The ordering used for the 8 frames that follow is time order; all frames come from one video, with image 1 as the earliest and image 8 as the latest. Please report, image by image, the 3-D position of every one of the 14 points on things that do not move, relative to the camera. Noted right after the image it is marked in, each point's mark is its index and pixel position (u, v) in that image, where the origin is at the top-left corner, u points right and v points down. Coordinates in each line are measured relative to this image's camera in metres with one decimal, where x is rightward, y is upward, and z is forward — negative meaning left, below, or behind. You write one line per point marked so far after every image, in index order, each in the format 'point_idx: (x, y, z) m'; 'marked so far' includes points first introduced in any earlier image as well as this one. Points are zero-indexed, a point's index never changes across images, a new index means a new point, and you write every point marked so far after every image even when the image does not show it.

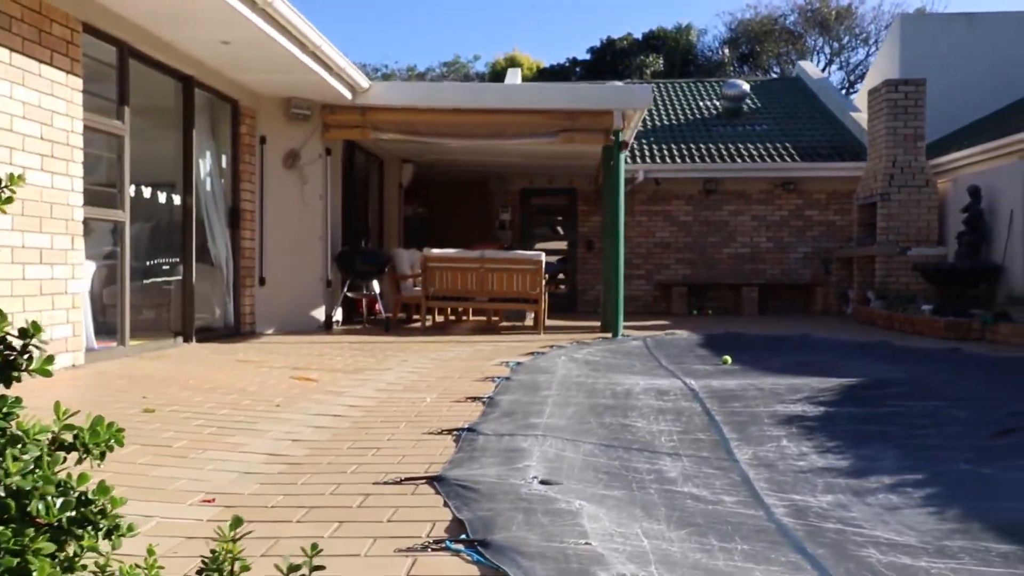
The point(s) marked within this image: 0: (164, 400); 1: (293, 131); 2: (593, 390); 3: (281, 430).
0: (-1.8, -0.6, +4.5) m
1: (-2.2, +1.6, +8.9) m
2: (+0.5, -0.6, +5.2) m
3: (-1.0, -0.6, +4.0) m
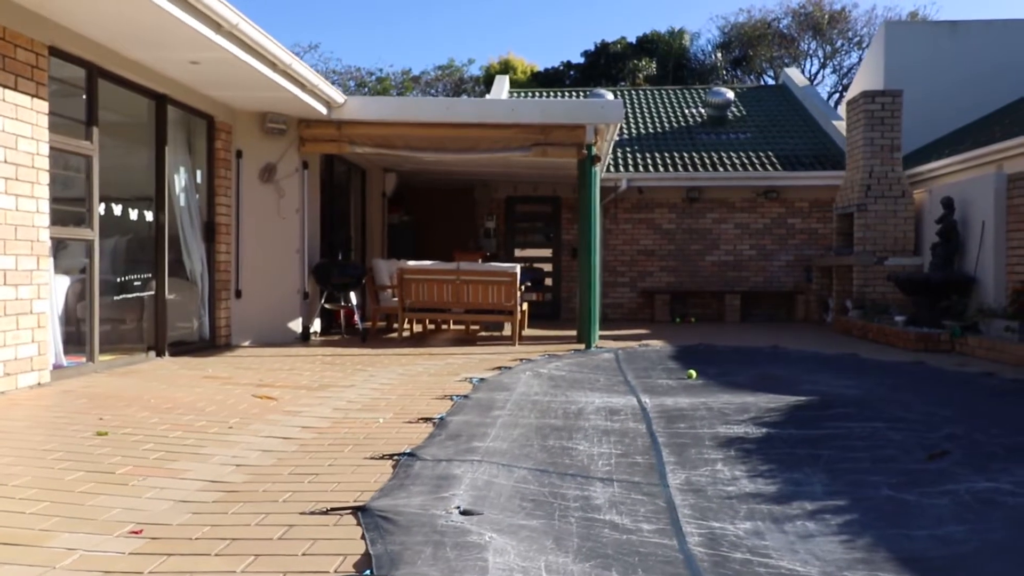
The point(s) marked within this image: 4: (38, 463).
0: (-2.1, -0.7, +4.6) m
1: (-2.5, +1.4, +9.0) m
2: (+0.2, -0.7, +5.3) m
3: (-1.3, -0.8, +4.1) m
4: (-2.0, -0.7, +3.8) m
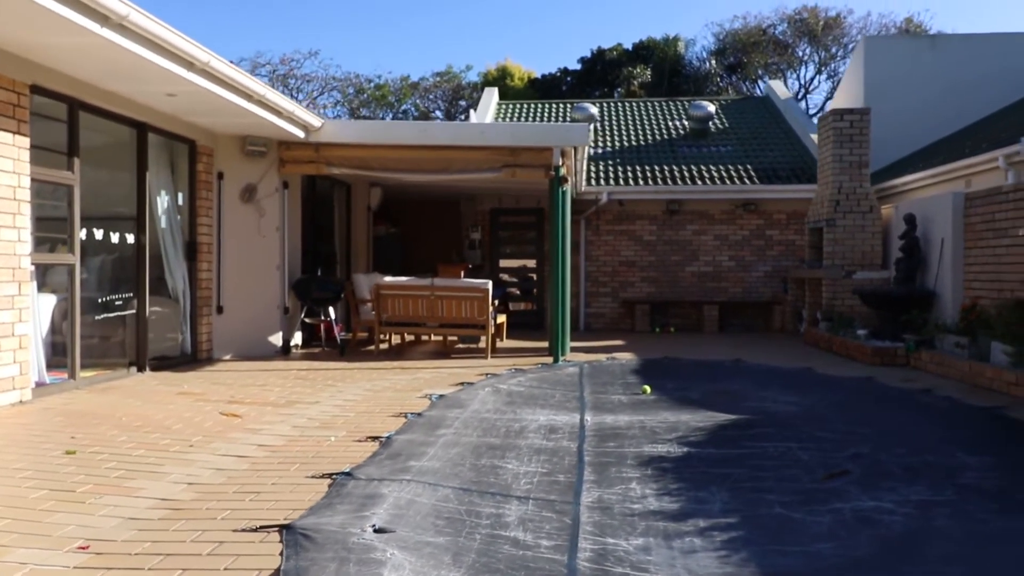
0: (-2.4, -0.9, +5.0) m
1: (-2.8, +1.3, +9.4) m
2: (-0.1, -0.9, +5.6) m
3: (-1.6, -0.9, +4.4) m
4: (-2.4, -0.9, +4.2) m
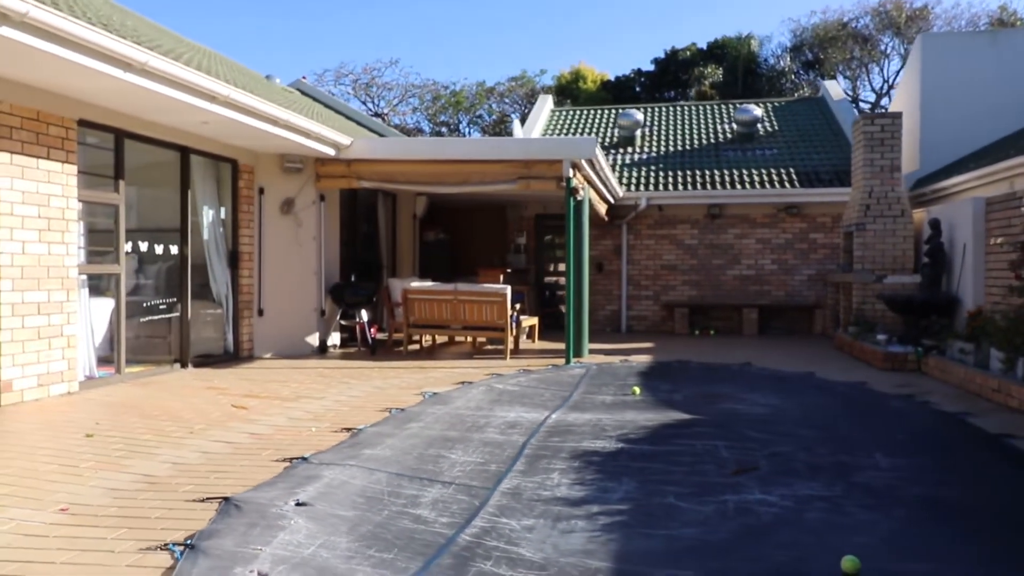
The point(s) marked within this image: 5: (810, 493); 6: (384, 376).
0: (-2.7, -0.9, +5.9) m
1: (-2.6, +1.2, +10.3) m
2: (-0.4, -0.9, +6.3) m
3: (-2.0, -1.0, +5.2) m
4: (-2.7, -1.0, +5.0) m
5: (+1.6, -1.1, +4.7) m
6: (-1.2, -0.9, +8.6) m
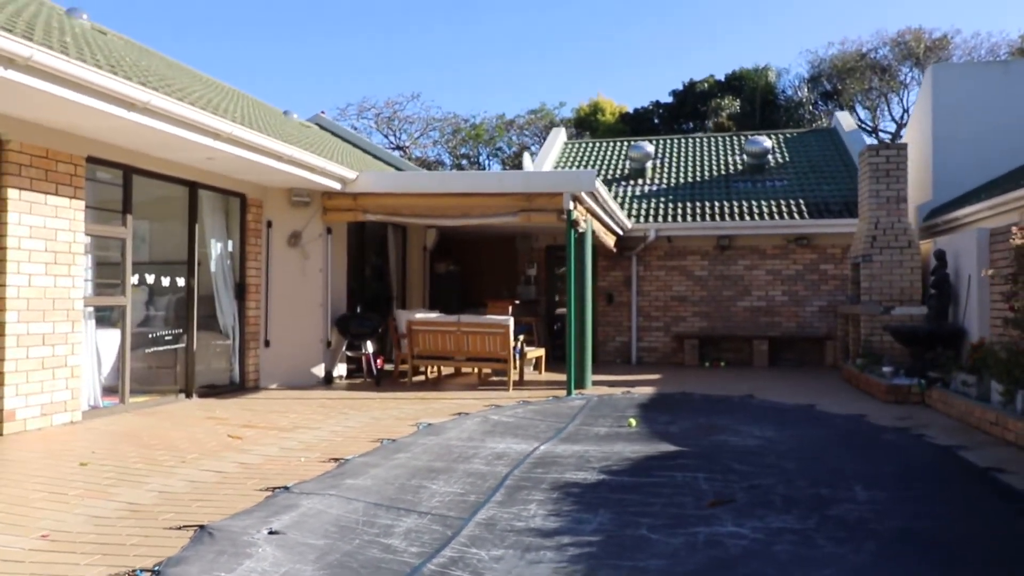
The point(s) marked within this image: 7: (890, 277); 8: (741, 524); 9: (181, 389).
0: (-2.8, -1.1, +6.1) m
1: (-2.5, +0.9, +10.5) m
2: (-0.5, -1.2, +6.3) m
3: (-2.1, -1.2, +5.4) m
4: (-2.9, -1.2, +5.2) m
5: (+1.4, -1.3, +4.7) m
6: (-1.3, -1.2, +8.7) m
7: (+5.1, +0.1, +12.0) m
8: (+1.2, -1.3, +4.7) m
9: (-3.4, -1.0, +9.1) m
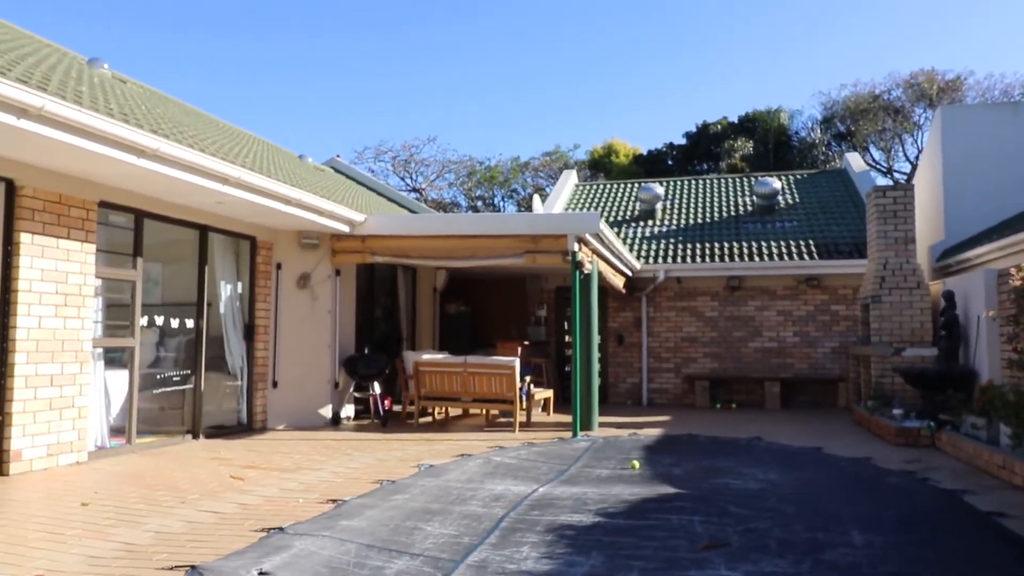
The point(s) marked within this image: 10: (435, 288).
0: (-2.8, -1.4, +6.1) m
1: (-2.5, +0.4, +10.7) m
2: (-0.5, -1.5, +6.4) m
3: (-2.2, -1.4, +5.4) m
4: (-2.9, -1.4, +5.3) m
5: (+1.4, -1.5, +4.6) m
6: (-1.2, -1.6, +8.7) m
7: (+5.2, -0.4, +11.9) m
8: (+1.2, -1.5, +4.7) m
9: (-3.3, -1.5, +9.1) m
10: (-1.2, 0.0, +14.2) m
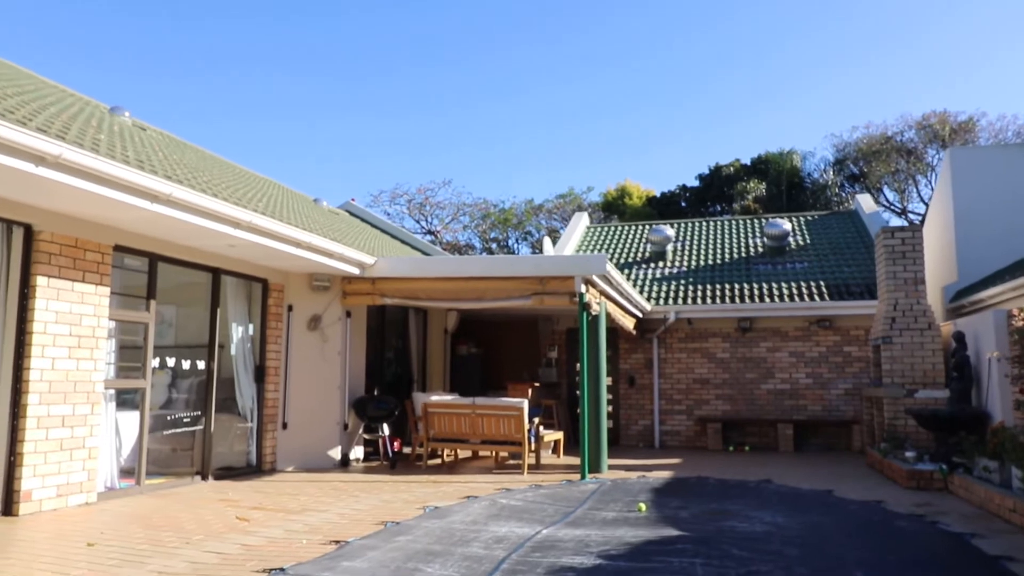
0: (-2.8, -1.7, +6.2) m
1: (-2.4, -0.2, +10.8) m
2: (-0.5, -1.8, +6.4) m
3: (-2.1, -1.7, +5.5) m
4: (-2.9, -1.7, +5.3) m
5: (+1.4, -1.7, +4.6) m
6: (-1.1, -2.0, +8.7) m
7: (+5.3, -1.0, +11.9) m
8: (+1.2, -1.7, +4.7) m
9: (-3.2, -1.9, +9.2) m
10: (-1.1, -0.7, +14.3) m
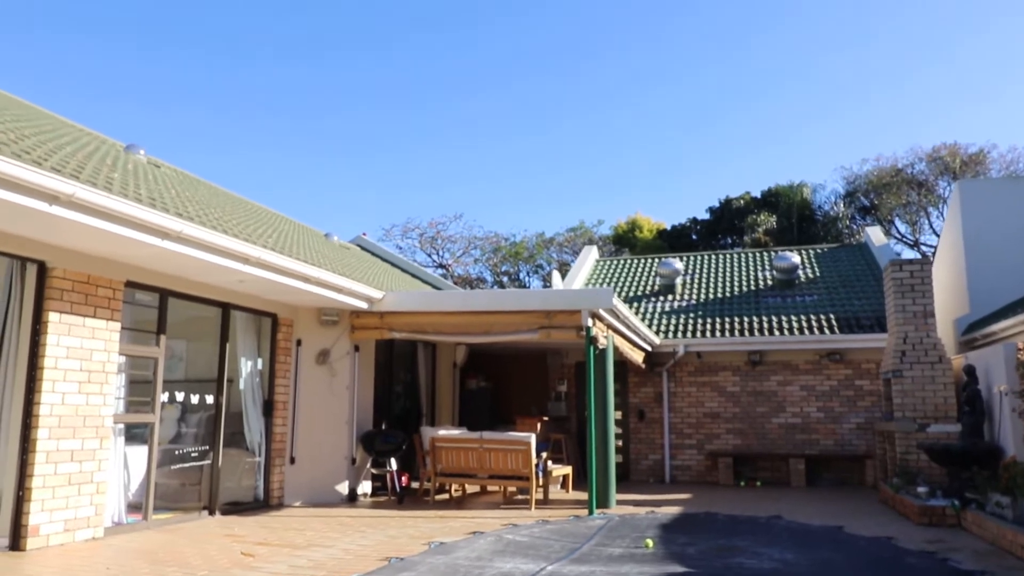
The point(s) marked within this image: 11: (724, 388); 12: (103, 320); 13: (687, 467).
0: (-2.7, -2.0, +6.2) m
1: (-2.3, -0.6, +10.8) m
2: (-0.4, -2.0, +6.3) m
3: (-2.1, -1.9, +5.5) m
4: (-2.9, -1.9, +5.3) m
5: (+1.4, -1.9, +4.6) m
6: (-1.1, -2.3, +8.7) m
7: (+5.4, -1.4, +11.8) m
8: (+1.2, -1.9, +4.6) m
9: (-3.2, -2.3, +9.2) m
10: (-0.9, -1.2, +14.3) m
11: (+3.6, -1.7, +15.2) m
12: (-3.6, -0.3, +7.8) m
13: (+3.0, -3.0, +15.2) m
